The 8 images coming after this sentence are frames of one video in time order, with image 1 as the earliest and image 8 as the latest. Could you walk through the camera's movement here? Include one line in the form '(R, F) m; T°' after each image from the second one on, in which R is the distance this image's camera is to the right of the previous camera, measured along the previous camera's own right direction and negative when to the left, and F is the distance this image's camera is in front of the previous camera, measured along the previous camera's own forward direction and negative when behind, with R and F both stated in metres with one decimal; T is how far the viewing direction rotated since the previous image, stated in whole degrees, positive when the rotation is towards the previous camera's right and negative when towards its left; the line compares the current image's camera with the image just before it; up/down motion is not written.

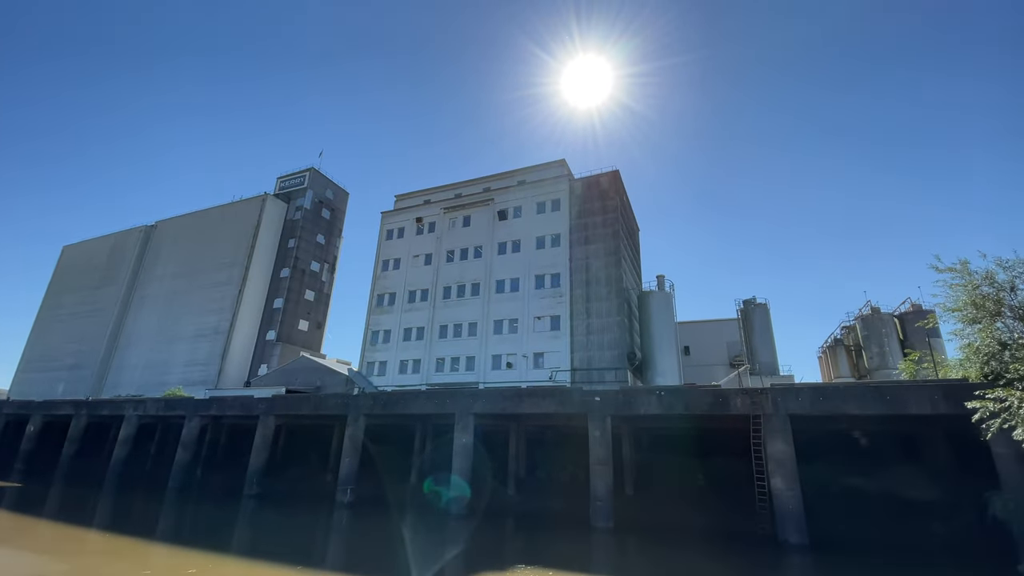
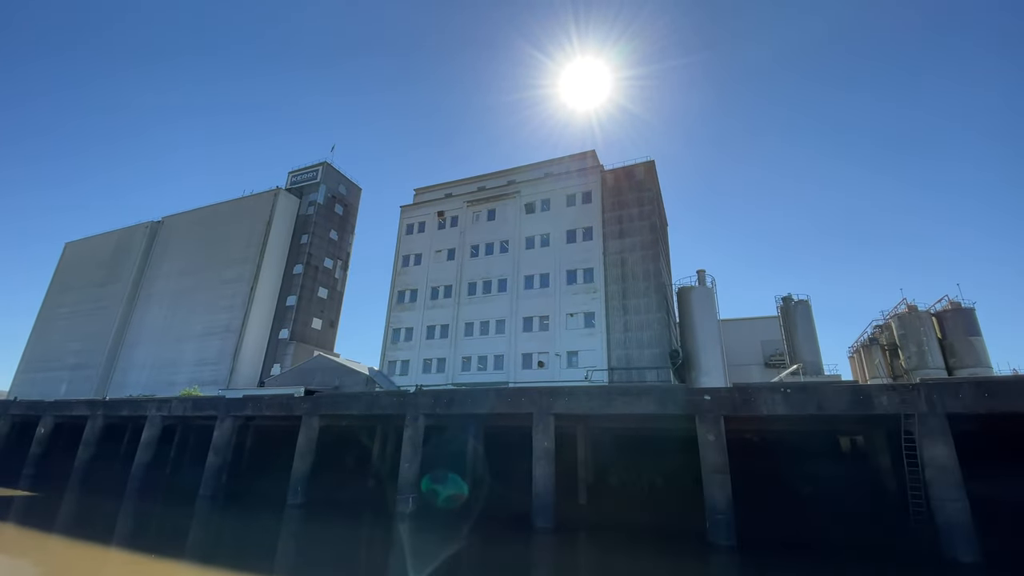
(-2.7, +1.8) m; 0°
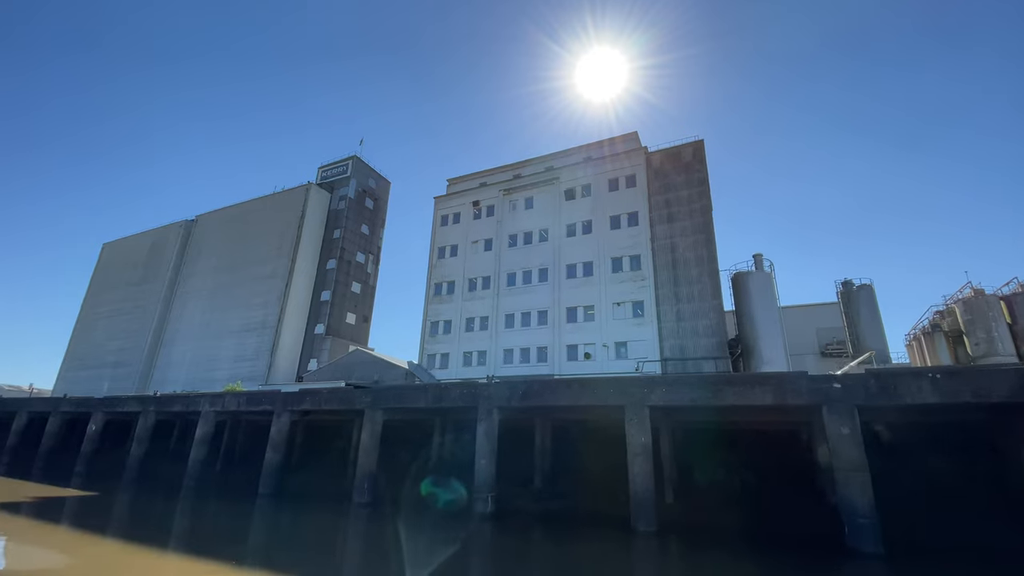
(-1.9, +1.3) m; -2°
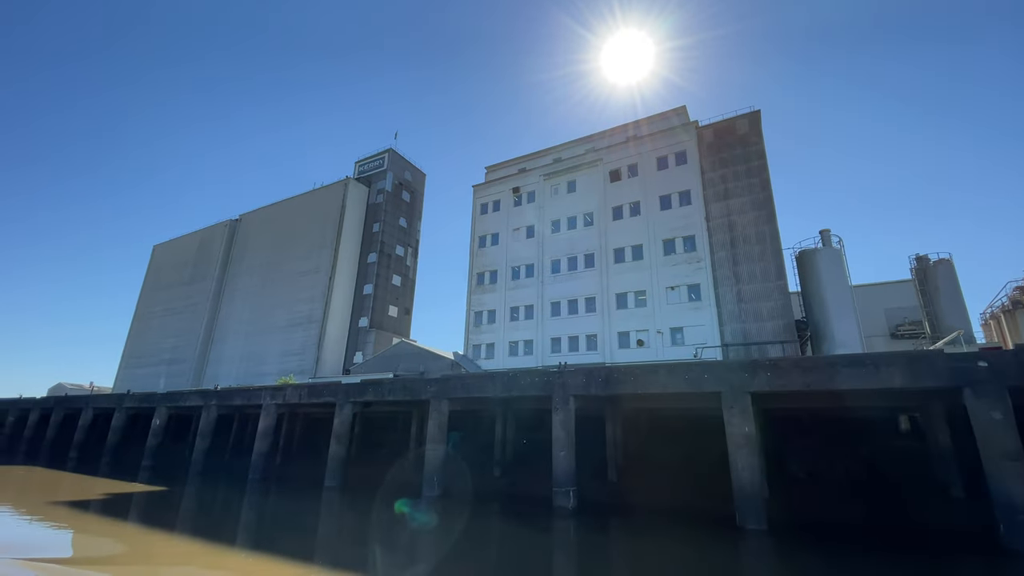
(-1.3, +0.9) m; -4°
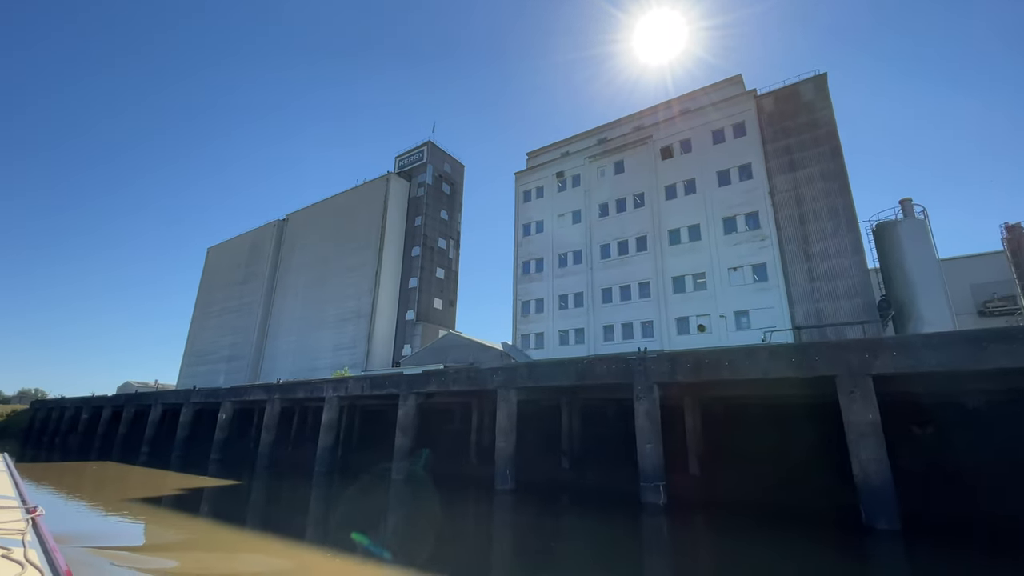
(-1.1, +0.9) m; -4°
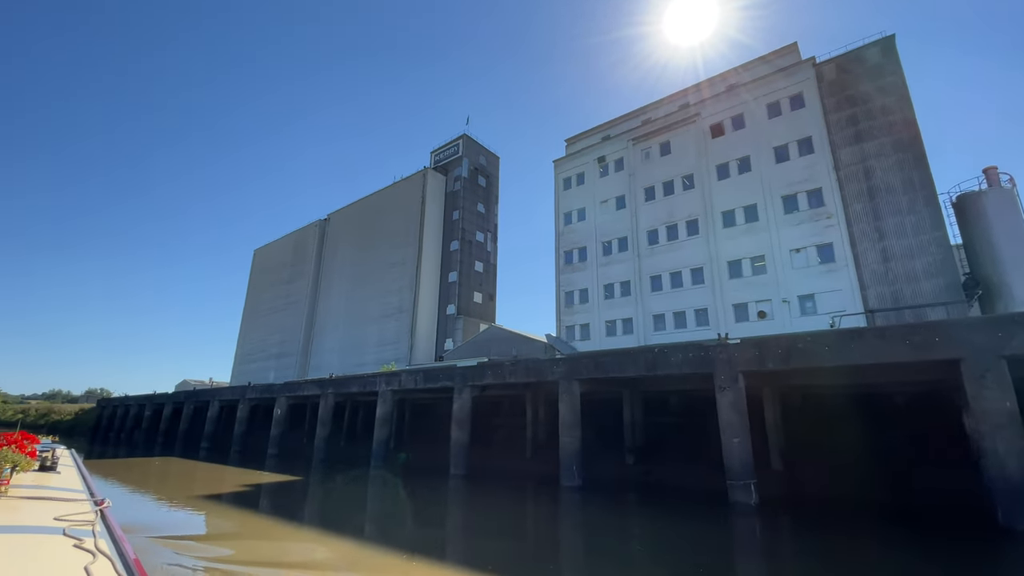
(-0.8, +0.8) m; -4°
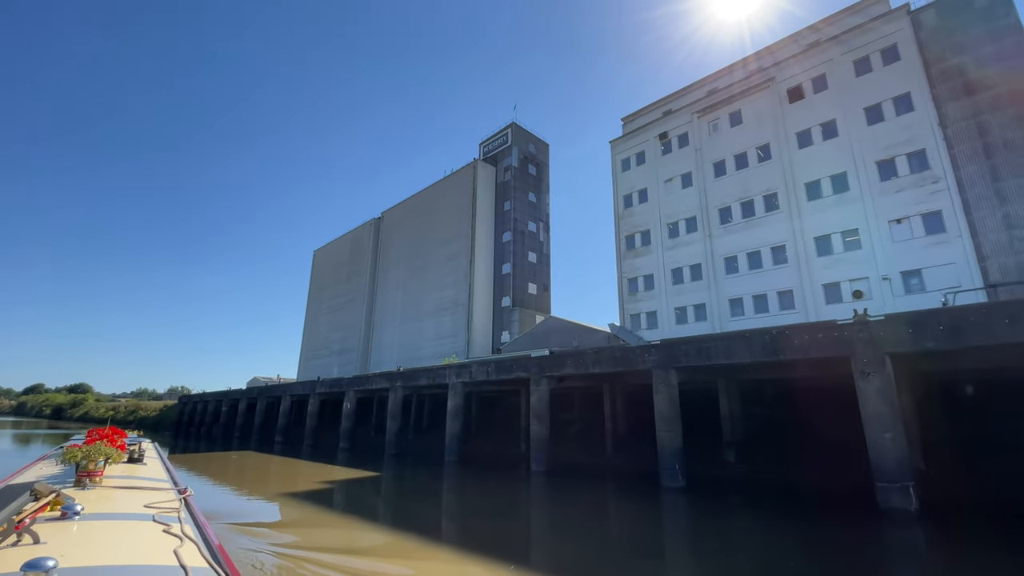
(-1.1, +1.2) m; -6°
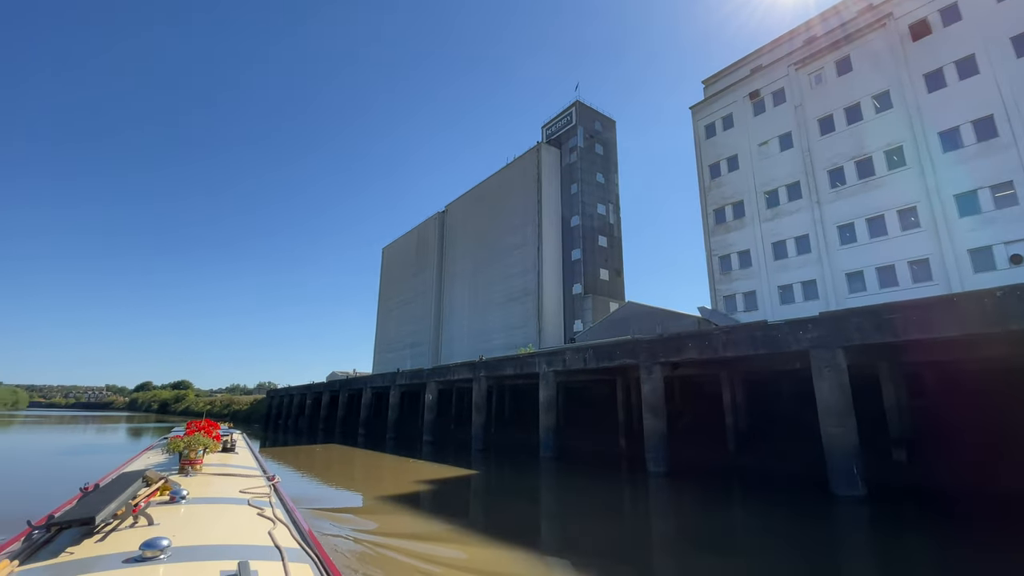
(-1.4, +1.9) m; -7°
